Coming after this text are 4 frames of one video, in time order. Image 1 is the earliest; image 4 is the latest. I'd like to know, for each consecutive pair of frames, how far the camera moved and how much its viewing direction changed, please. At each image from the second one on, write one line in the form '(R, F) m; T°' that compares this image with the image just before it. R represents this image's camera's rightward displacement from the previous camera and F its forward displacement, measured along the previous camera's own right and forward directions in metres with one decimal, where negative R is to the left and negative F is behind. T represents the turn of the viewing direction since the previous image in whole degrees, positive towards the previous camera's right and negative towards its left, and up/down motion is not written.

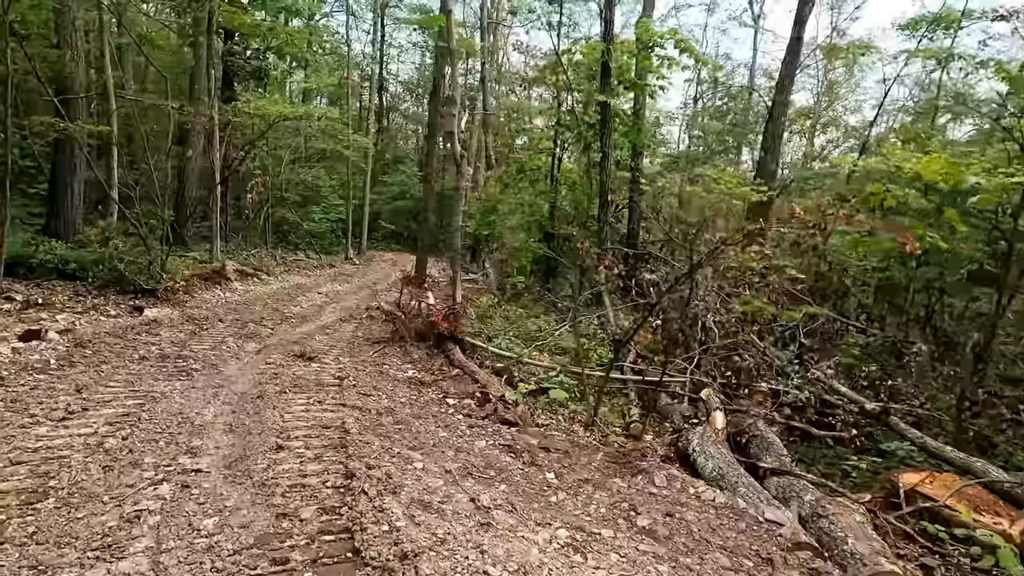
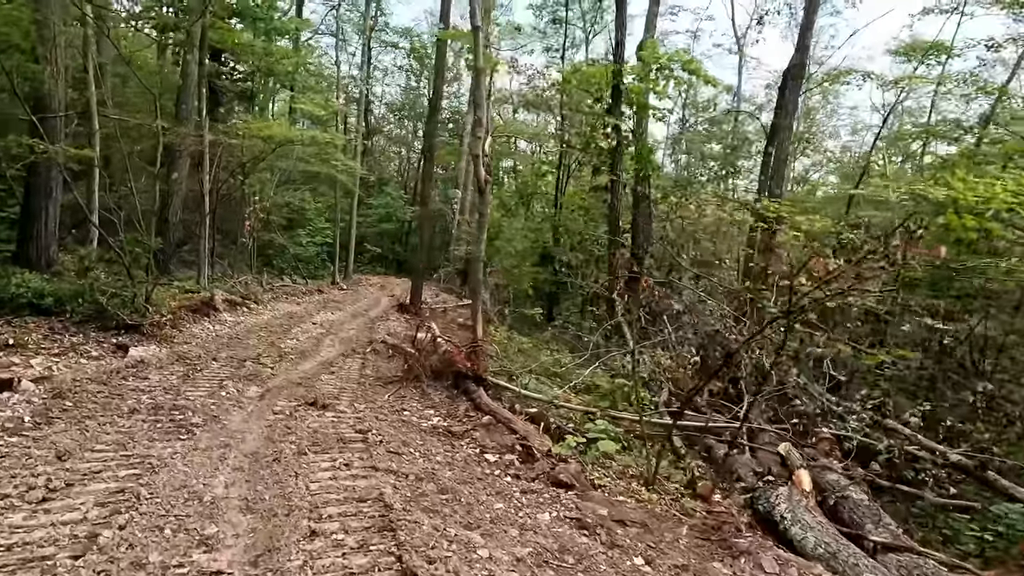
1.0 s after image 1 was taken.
(-0.6, +0.6) m; +2°
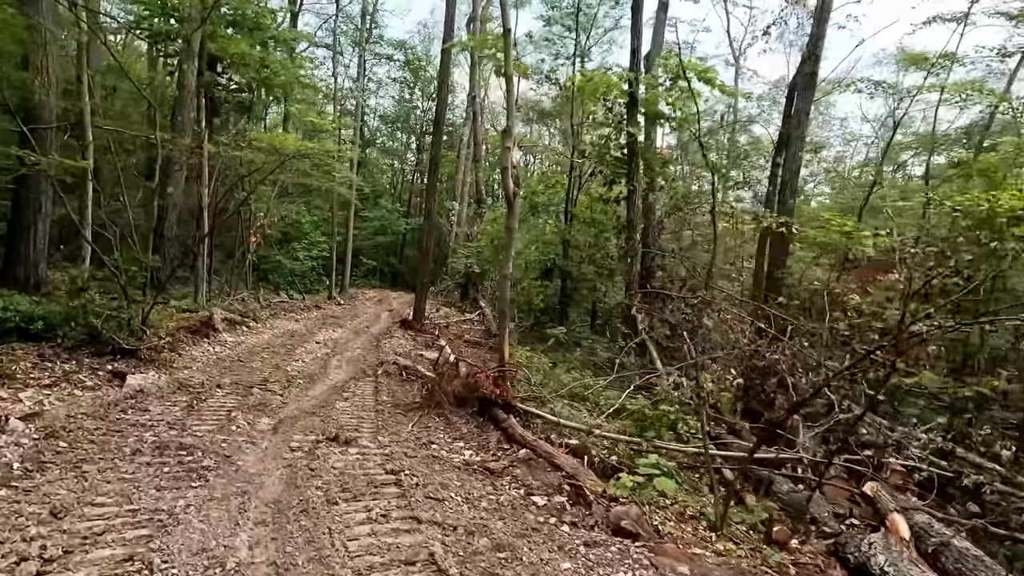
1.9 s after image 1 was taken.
(-0.4, +0.4) m; +1°
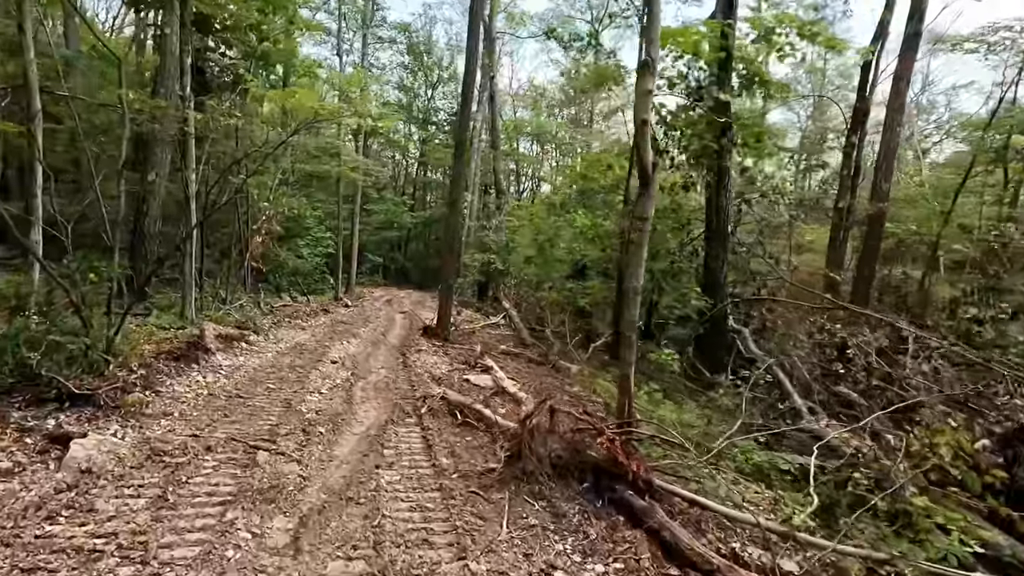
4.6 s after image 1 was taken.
(-1.1, +2.1) m; 0°
